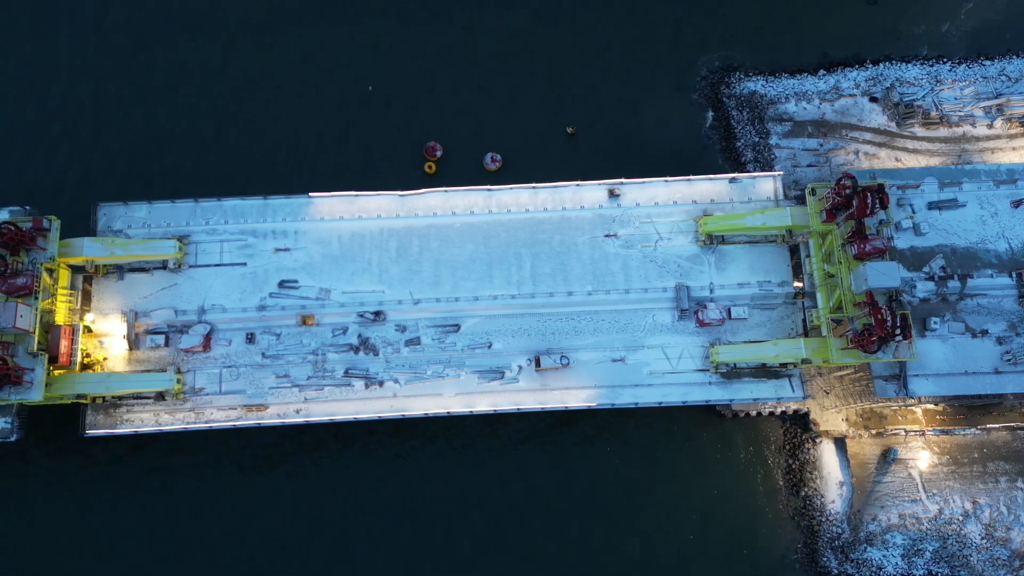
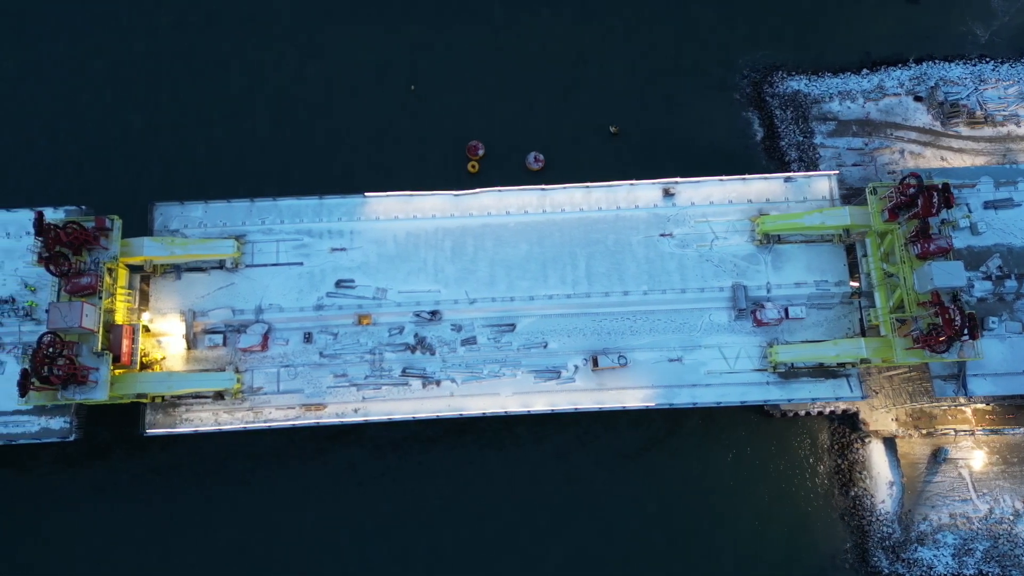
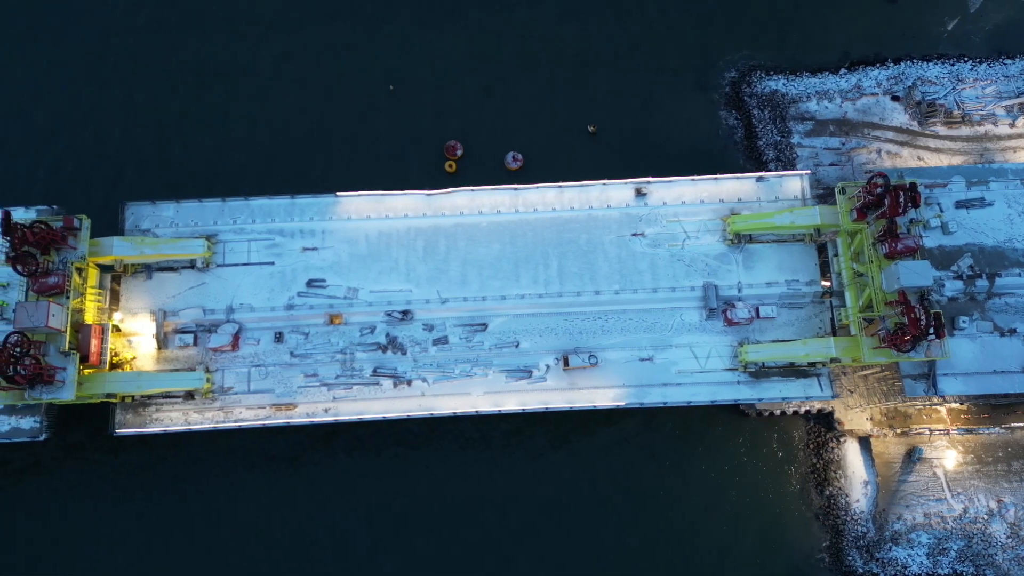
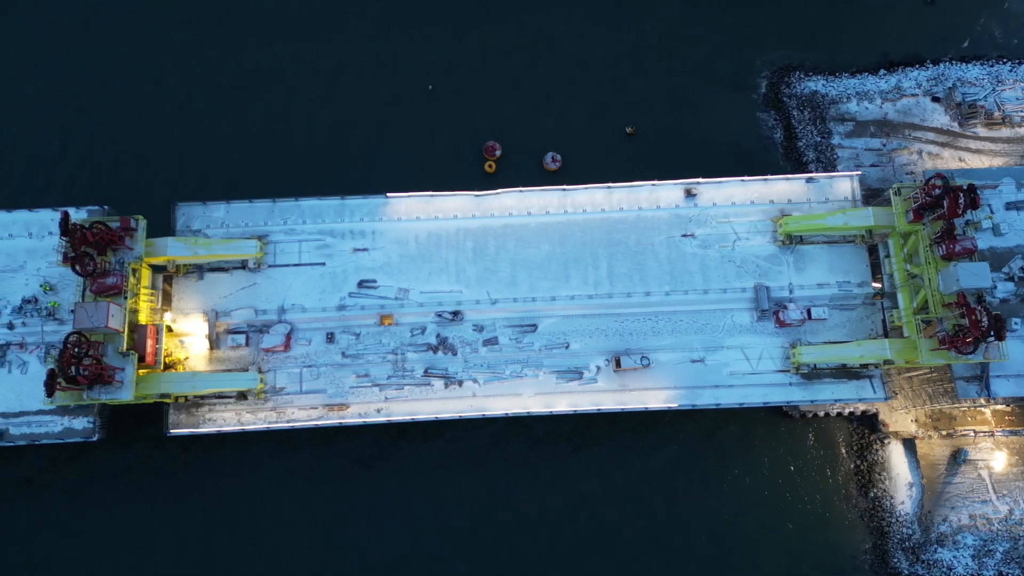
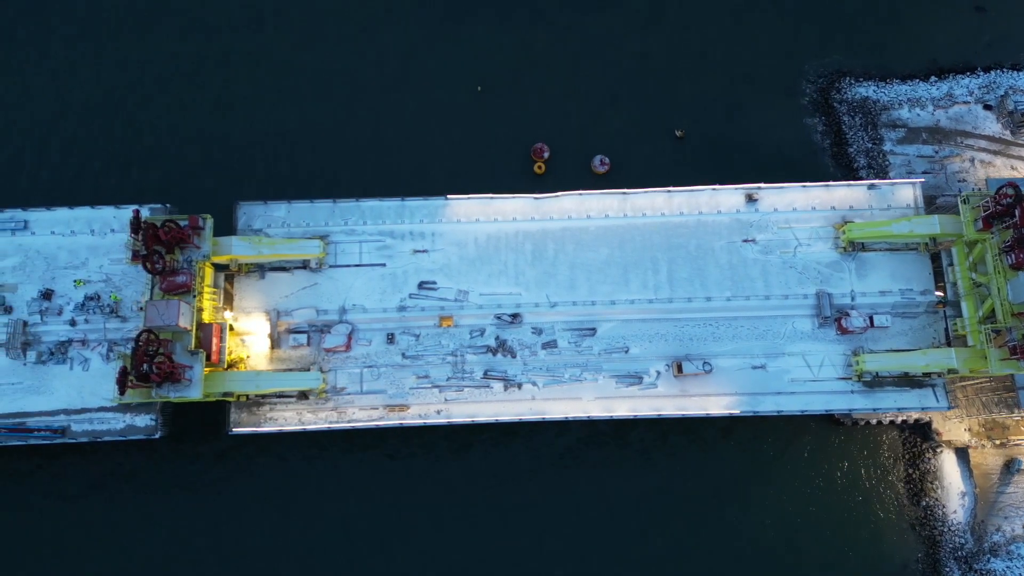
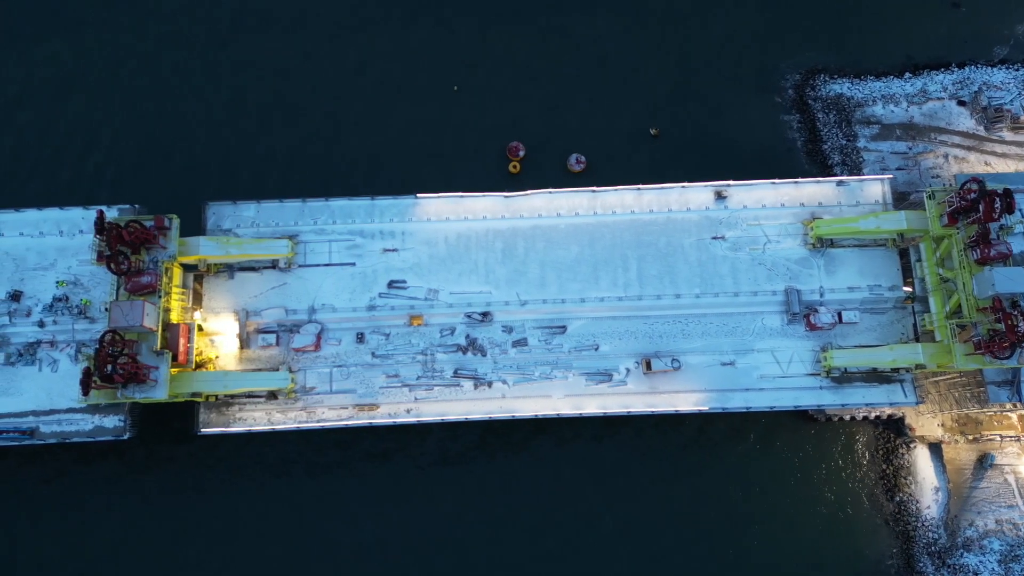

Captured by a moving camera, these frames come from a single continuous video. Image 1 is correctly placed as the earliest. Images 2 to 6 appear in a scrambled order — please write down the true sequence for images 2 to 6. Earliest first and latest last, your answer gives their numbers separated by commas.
3, 2, 4, 6, 5
